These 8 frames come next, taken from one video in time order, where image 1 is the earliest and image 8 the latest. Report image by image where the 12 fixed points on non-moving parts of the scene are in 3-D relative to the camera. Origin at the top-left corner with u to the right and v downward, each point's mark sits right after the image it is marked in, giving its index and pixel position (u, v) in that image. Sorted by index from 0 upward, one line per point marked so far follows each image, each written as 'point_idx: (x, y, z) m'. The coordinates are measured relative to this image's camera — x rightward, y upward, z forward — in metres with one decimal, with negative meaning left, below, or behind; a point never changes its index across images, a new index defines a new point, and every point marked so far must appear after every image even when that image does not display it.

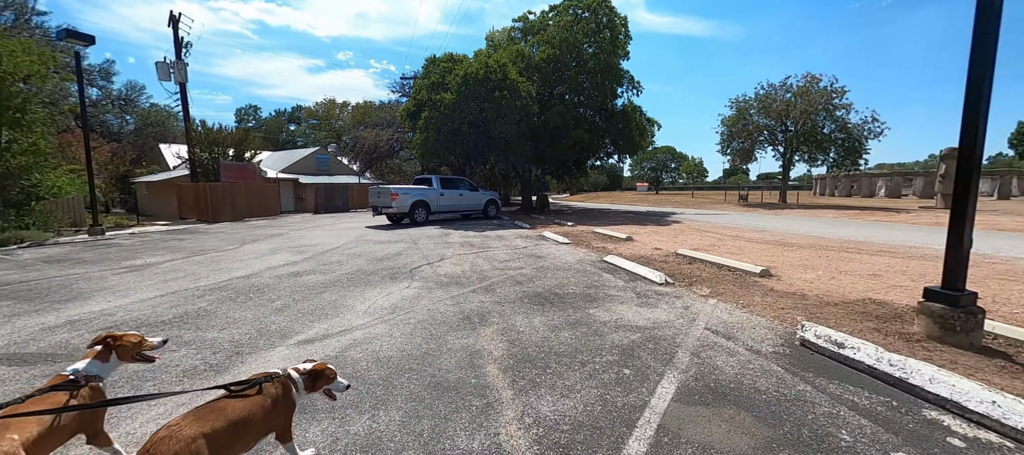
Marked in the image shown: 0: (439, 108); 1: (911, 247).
0: (-3.6, +5.8, +17.6) m
1: (+9.0, -0.5, +8.3) m
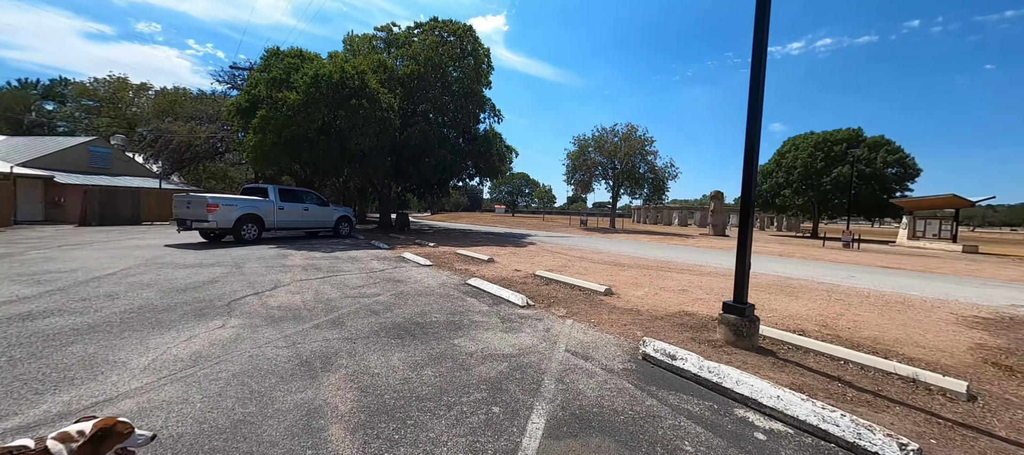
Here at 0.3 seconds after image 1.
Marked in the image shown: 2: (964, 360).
0: (-9.6, +5.0, +15.1) m
1: (+5.5, -1.1, +10.7) m
2: (+4.8, -1.4, +3.9) m
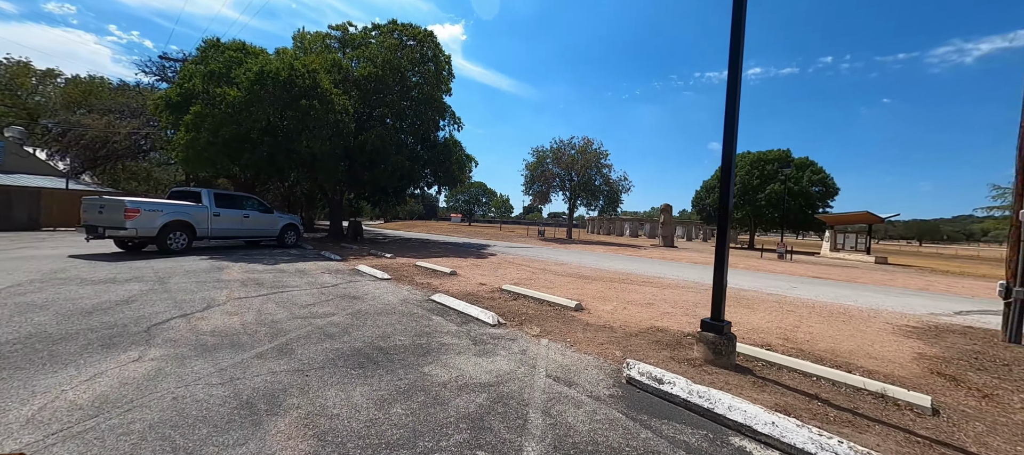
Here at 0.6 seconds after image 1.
0: (-11.1, +4.6, +13.8) m
1: (+4.4, -1.5, +11.0) m
2: (+4.5, -1.6, +4.1) m
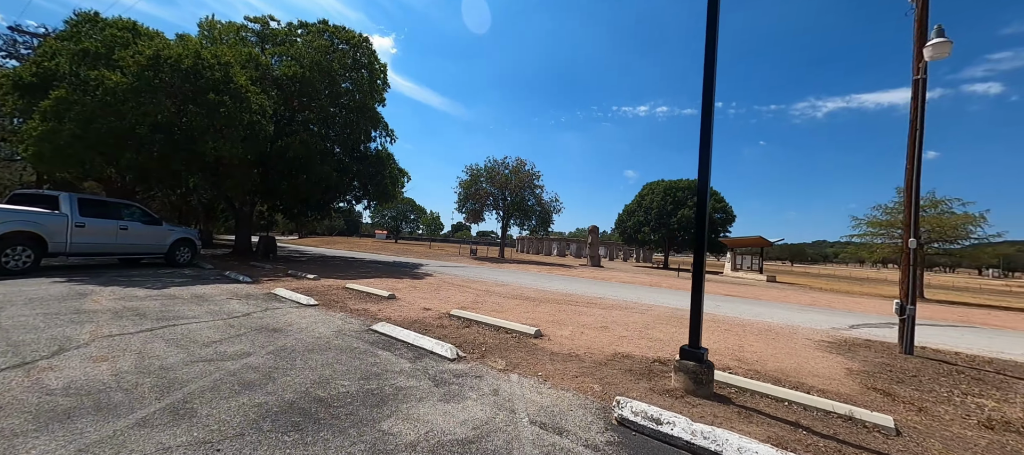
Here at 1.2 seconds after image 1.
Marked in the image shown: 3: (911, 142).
0: (-12.9, +4.2, +11.3) m
1: (+2.7, -2.2, +11.1) m
2: (+4.2, -2.0, +4.4) m
3: (+7.0, +1.5, +6.3) m
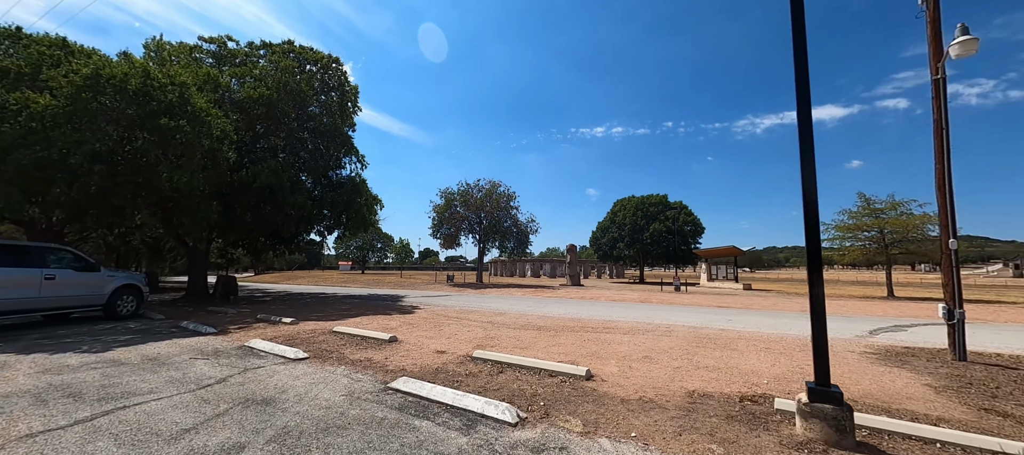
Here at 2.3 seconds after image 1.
0: (-13.0, +2.9, +9.5) m
1: (+2.8, -2.7, +10.4) m
2: (+4.9, -2.0, +3.9) m
3: (+7.3, +1.5, +6.3) m
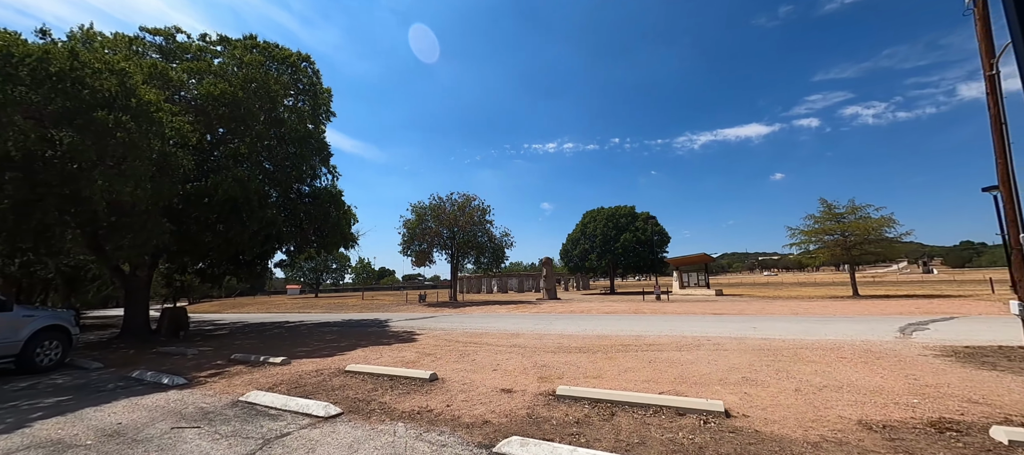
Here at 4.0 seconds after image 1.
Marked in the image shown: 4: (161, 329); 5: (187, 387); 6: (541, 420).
0: (-12.3, +2.3, +7.1) m
1: (+3.5, -2.9, +9.7) m
2: (+6.2, -1.9, +3.5) m
3: (+8.3, +1.6, +6.2) m
4: (-12.5, -3.6, +13.1) m
5: (-5.5, -2.7, +6.2) m
6: (+0.3, -2.1, +4.0) m
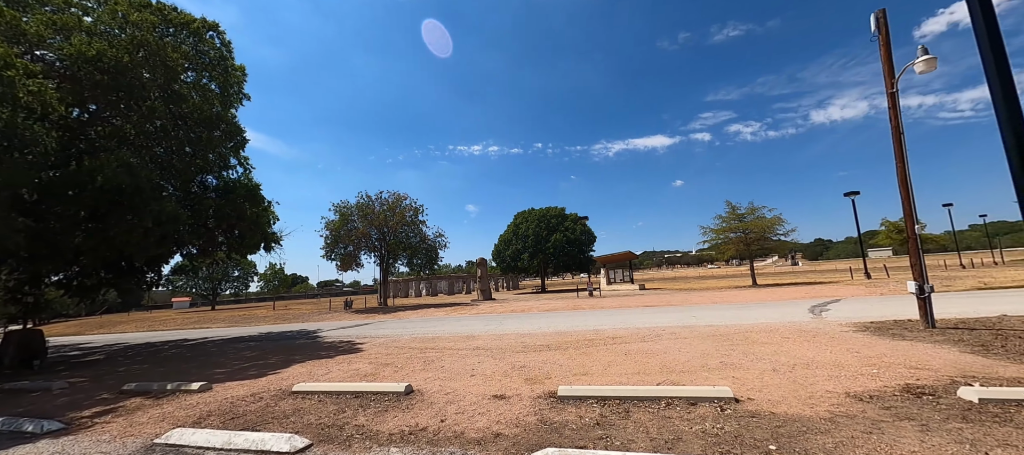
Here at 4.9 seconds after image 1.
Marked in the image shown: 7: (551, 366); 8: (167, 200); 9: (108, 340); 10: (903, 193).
0: (-12.6, +2.3, +4.2) m
1: (+2.4, -2.8, +9.8) m
2: (+6.4, -1.7, +4.3) m
3: (+7.8, +1.7, +7.4) m
4: (-13.9, -3.6, +10.0) m
5: (-5.7, -2.6, +4.6) m
6: (+0.4, -2.0, +3.7) m
7: (+0.6, -2.3, +6.1) m
8: (-9.8, +0.8, +10.4) m
9: (-21.7, -6.1, +19.7) m
10: (+7.8, +0.7, +7.3) m
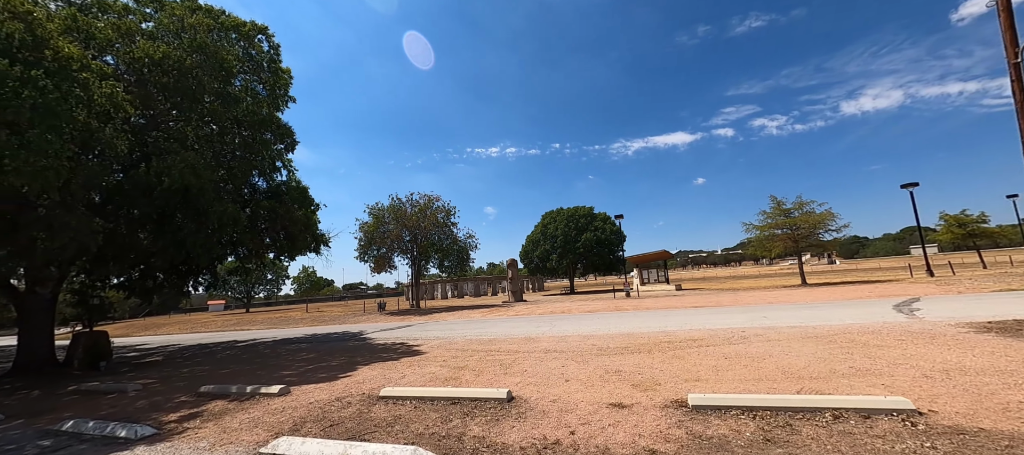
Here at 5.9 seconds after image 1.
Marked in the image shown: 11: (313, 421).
0: (-11.3, +2.3, +4.4) m
1: (+4.1, -2.6, +9.2) m
2: (+7.7, -1.5, +3.5) m
3: (+9.2, +1.9, +6.6) m
4: (-12.2, -3.7, +10.2) m
5: (-4.3, -2.6, +4.4) m
6: (+1.7, -1.9, +3.2) m
7: (+2.0, -2.2, +5.6) m
8: (-8.1, +0.8, +10.4) m
9: (-19.5, -6.3, +20.2) m
10: (+9.3, +0.9, +6.5) m
11: (-2.5, -2.4, +4.6) m
